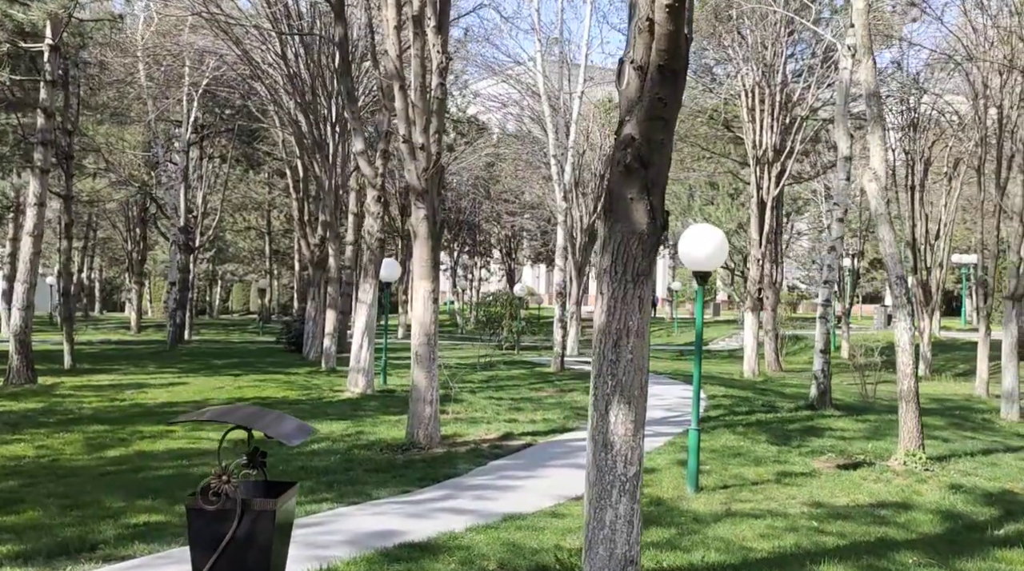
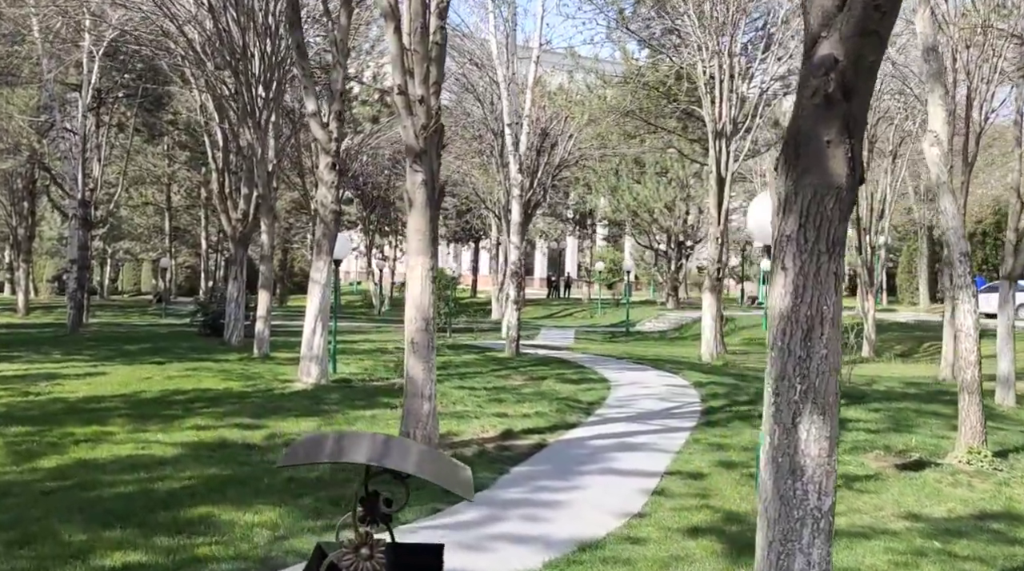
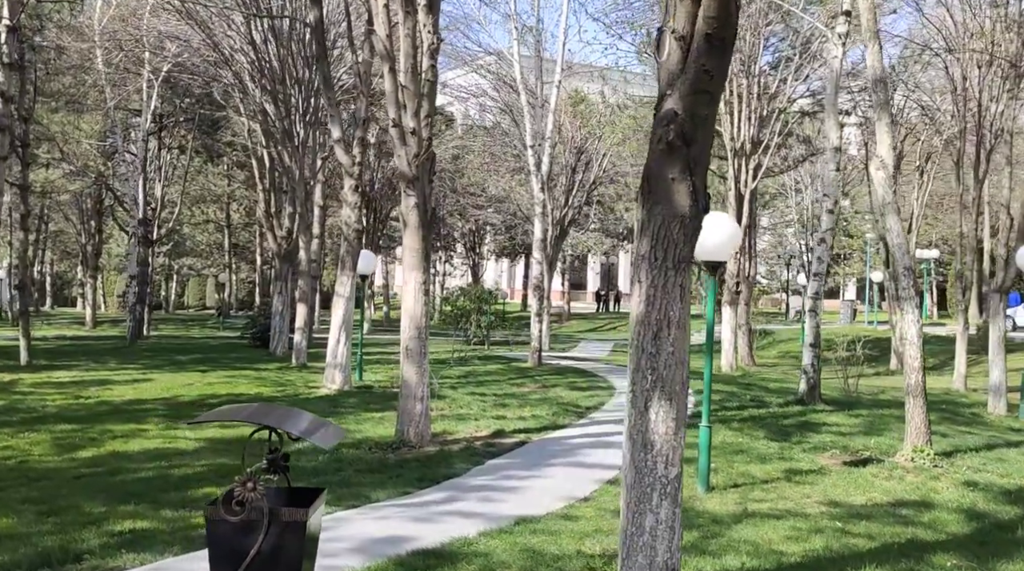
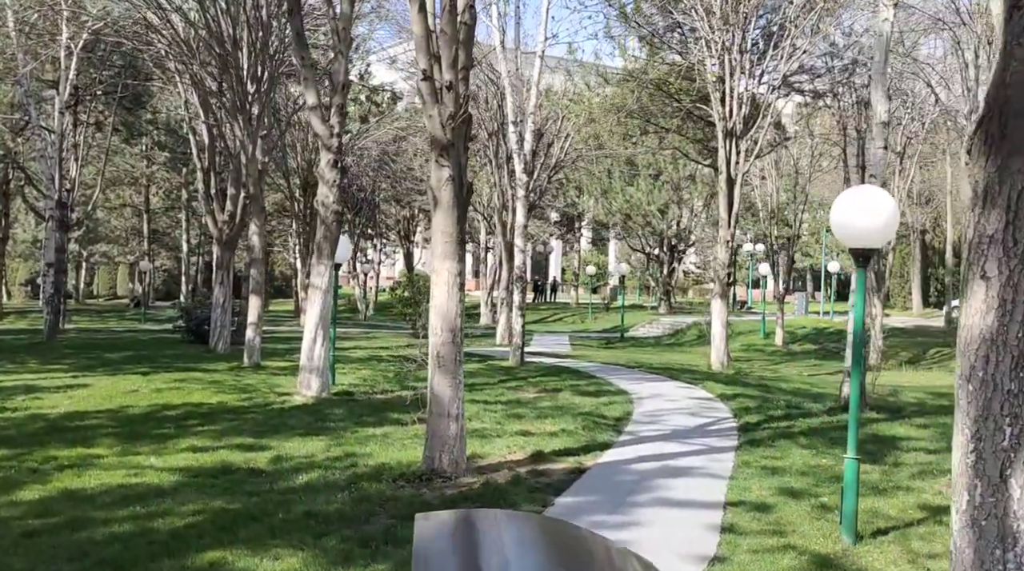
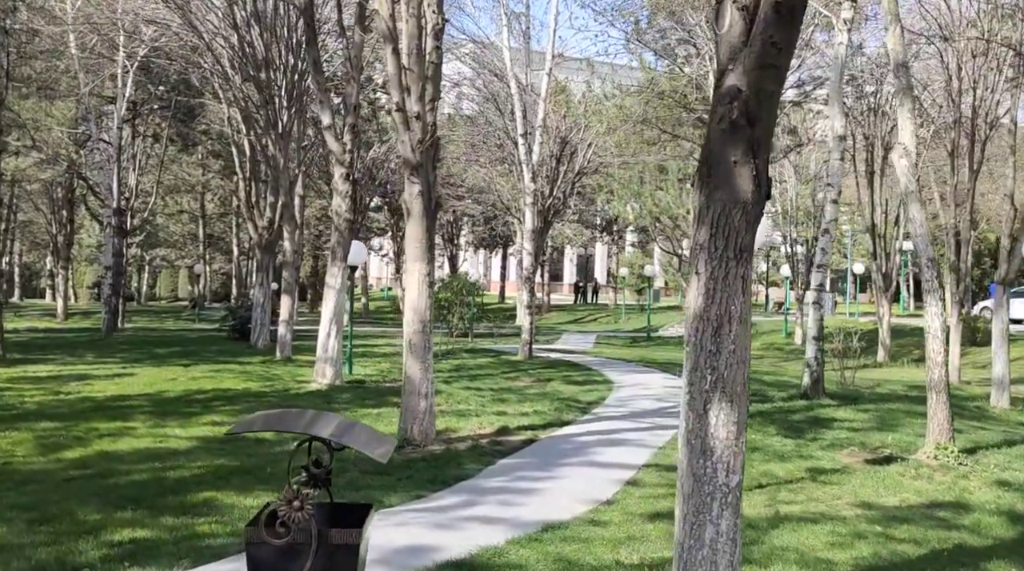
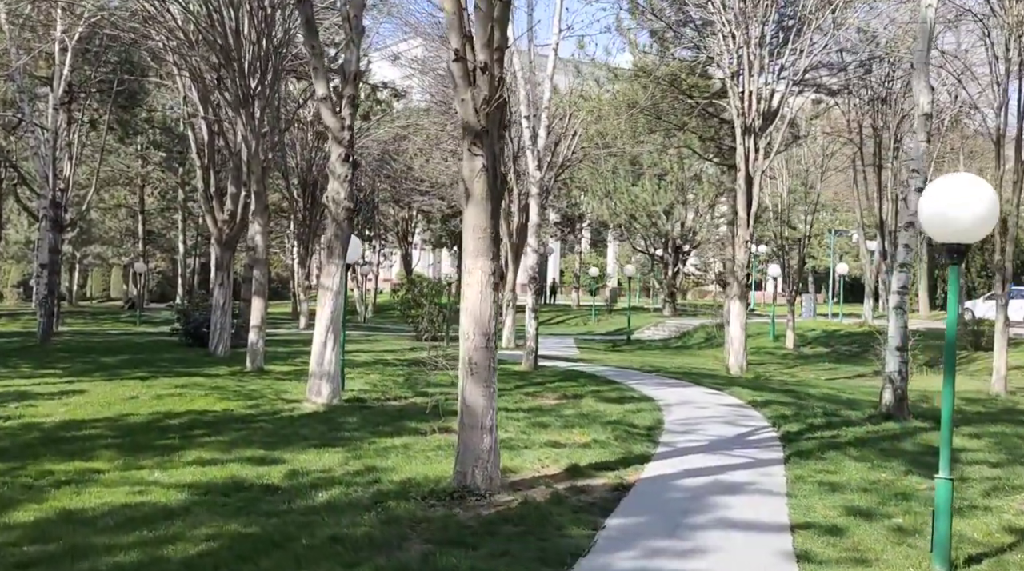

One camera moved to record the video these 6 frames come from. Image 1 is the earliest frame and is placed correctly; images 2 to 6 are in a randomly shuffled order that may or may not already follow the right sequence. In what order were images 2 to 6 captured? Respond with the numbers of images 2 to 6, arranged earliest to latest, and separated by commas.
3, 5, 2, 4, 6
